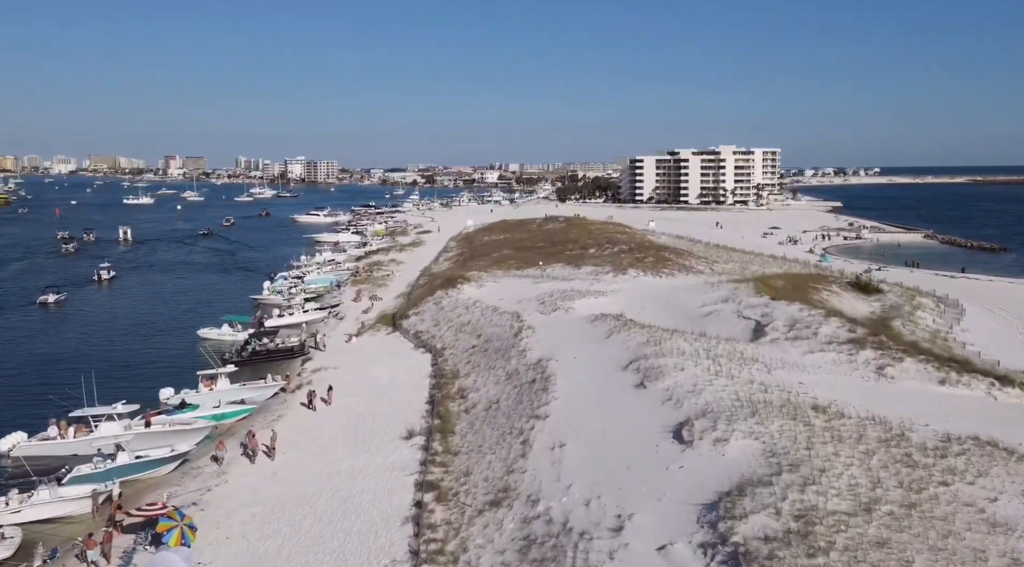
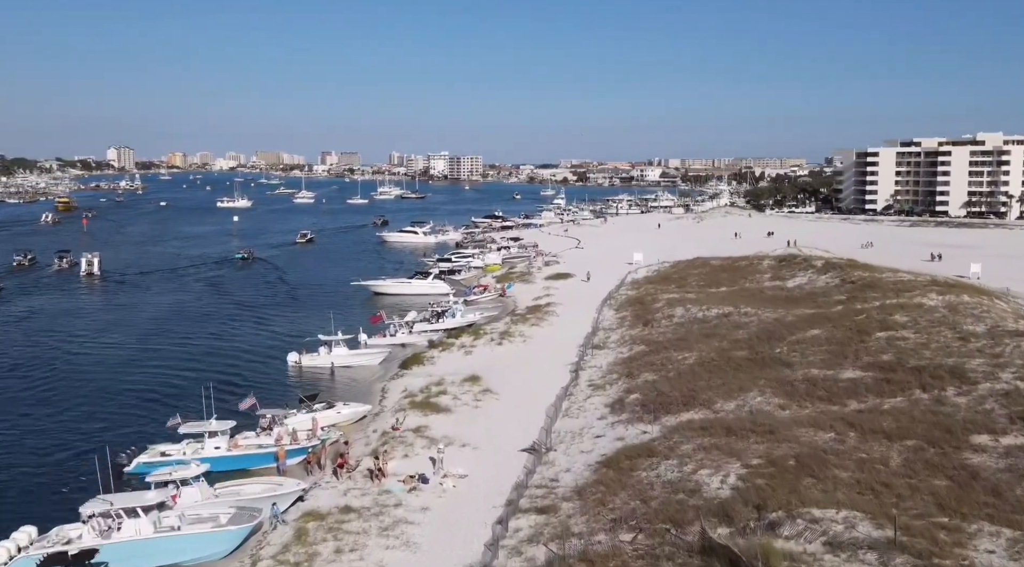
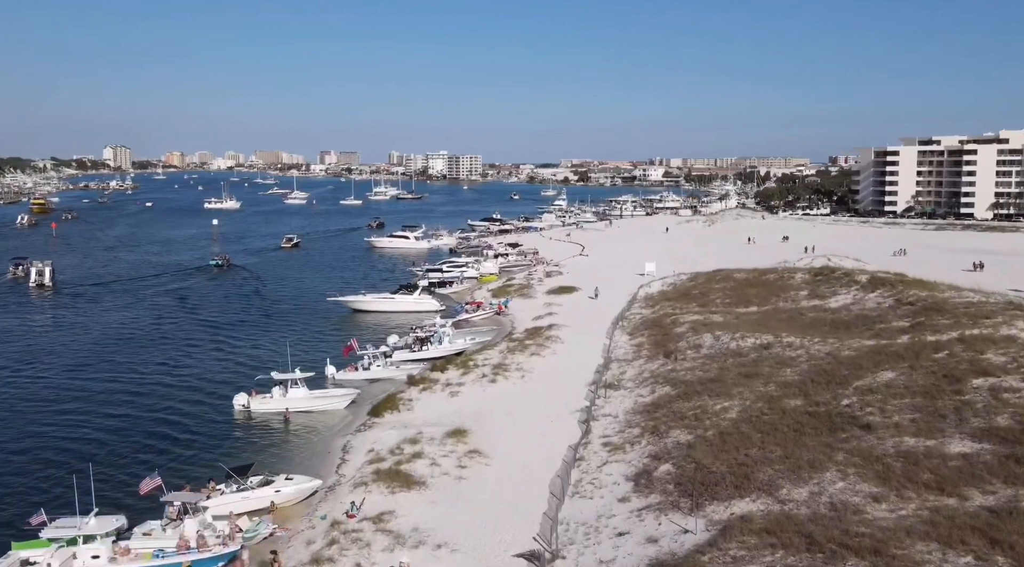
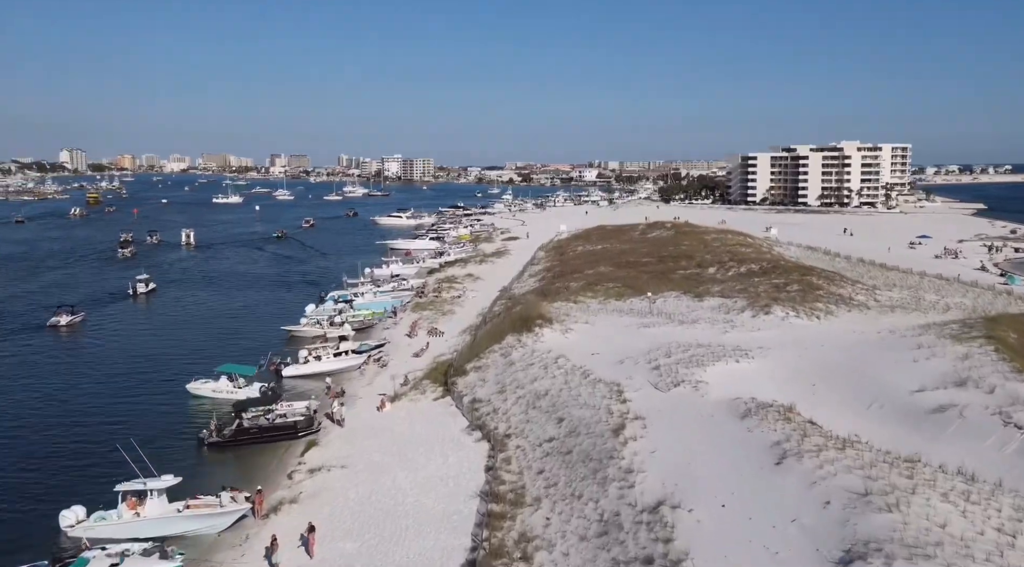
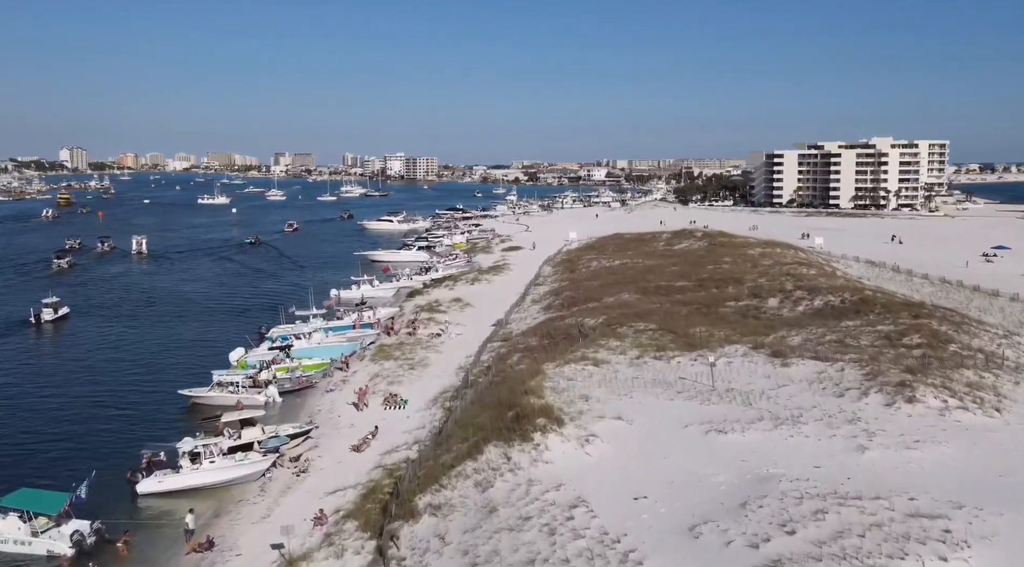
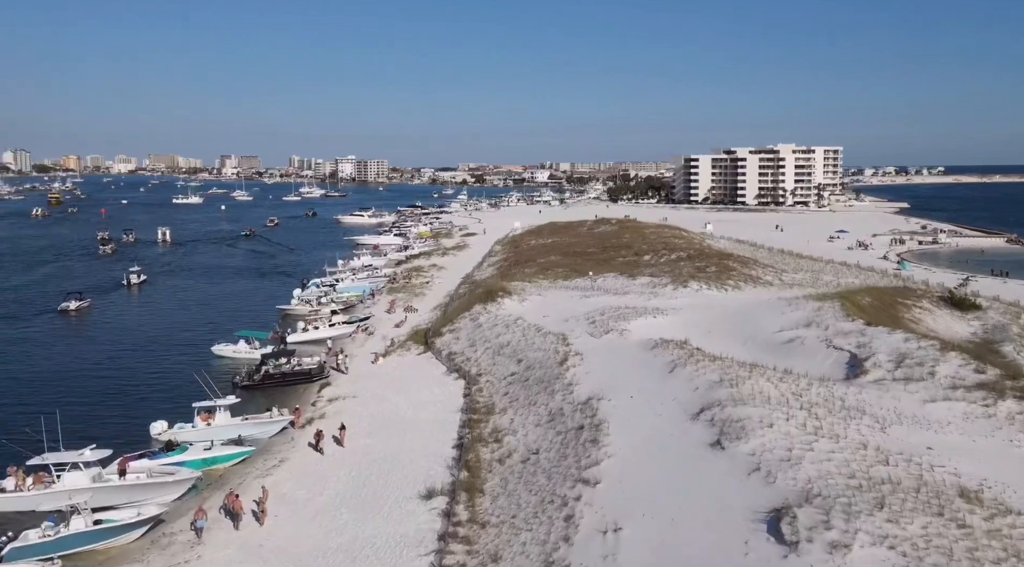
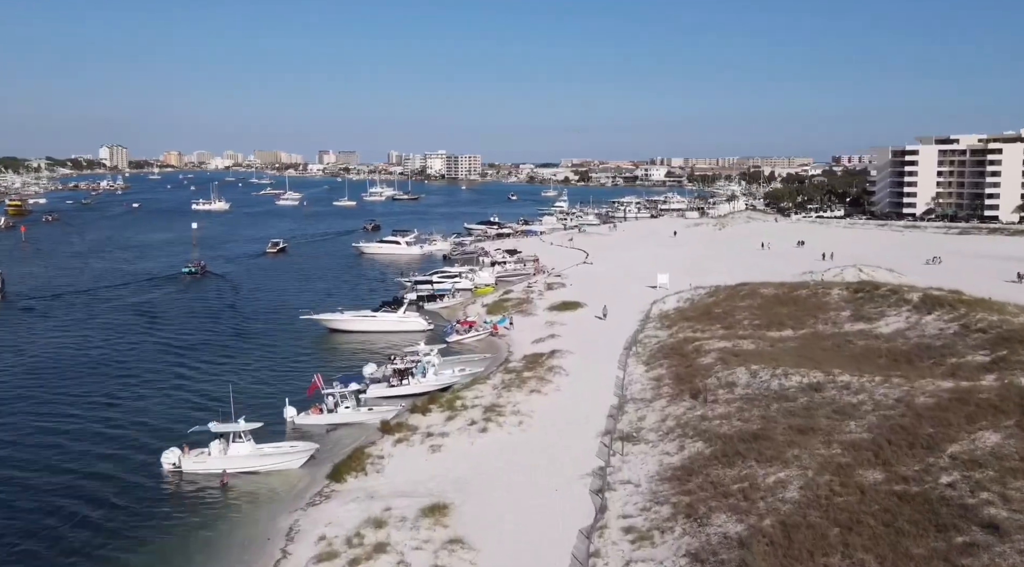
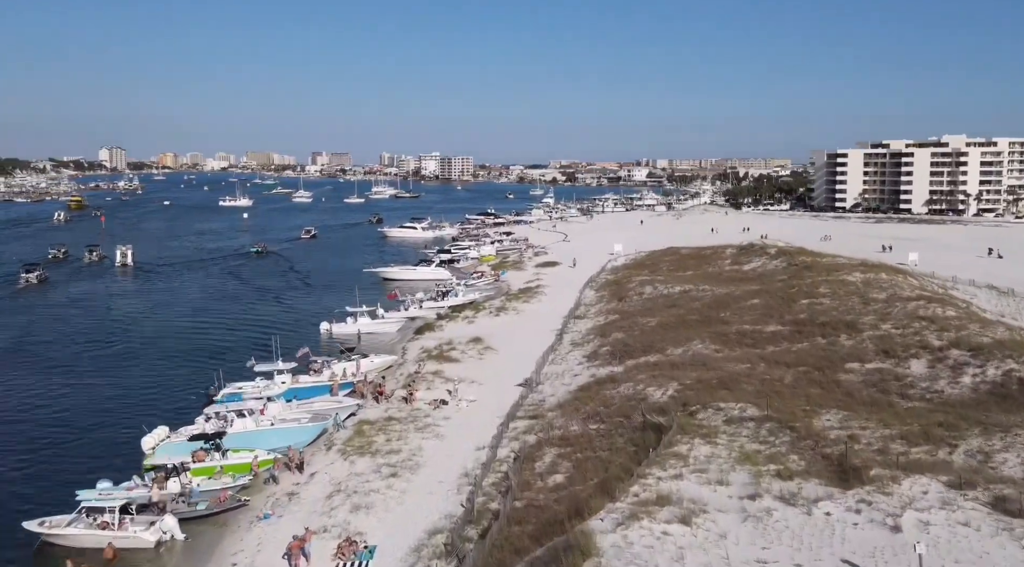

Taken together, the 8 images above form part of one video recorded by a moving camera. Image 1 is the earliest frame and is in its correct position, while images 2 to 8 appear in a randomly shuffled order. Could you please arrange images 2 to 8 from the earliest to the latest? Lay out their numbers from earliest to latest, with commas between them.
6, 4, 5, 8, 2, 3, 7
